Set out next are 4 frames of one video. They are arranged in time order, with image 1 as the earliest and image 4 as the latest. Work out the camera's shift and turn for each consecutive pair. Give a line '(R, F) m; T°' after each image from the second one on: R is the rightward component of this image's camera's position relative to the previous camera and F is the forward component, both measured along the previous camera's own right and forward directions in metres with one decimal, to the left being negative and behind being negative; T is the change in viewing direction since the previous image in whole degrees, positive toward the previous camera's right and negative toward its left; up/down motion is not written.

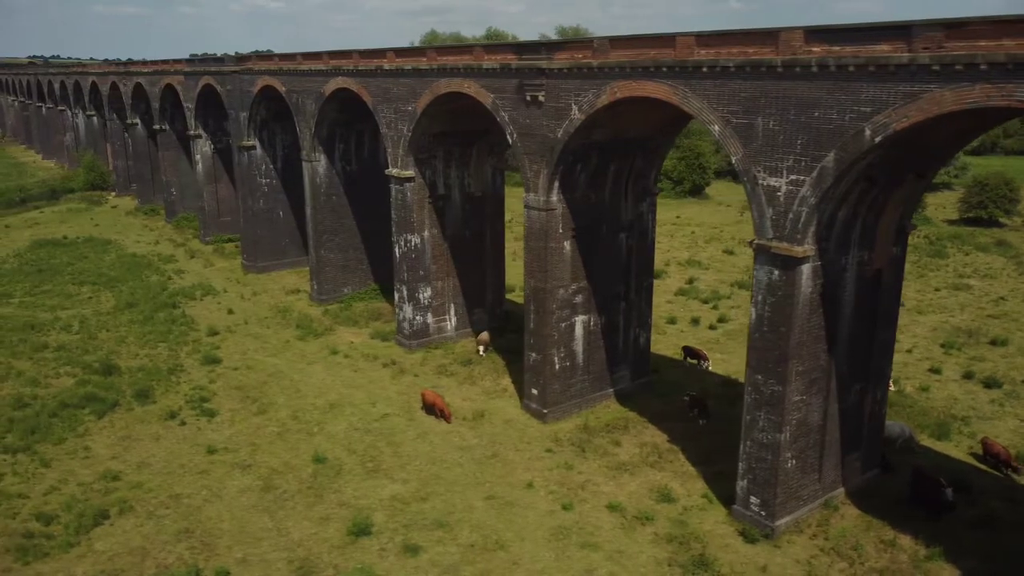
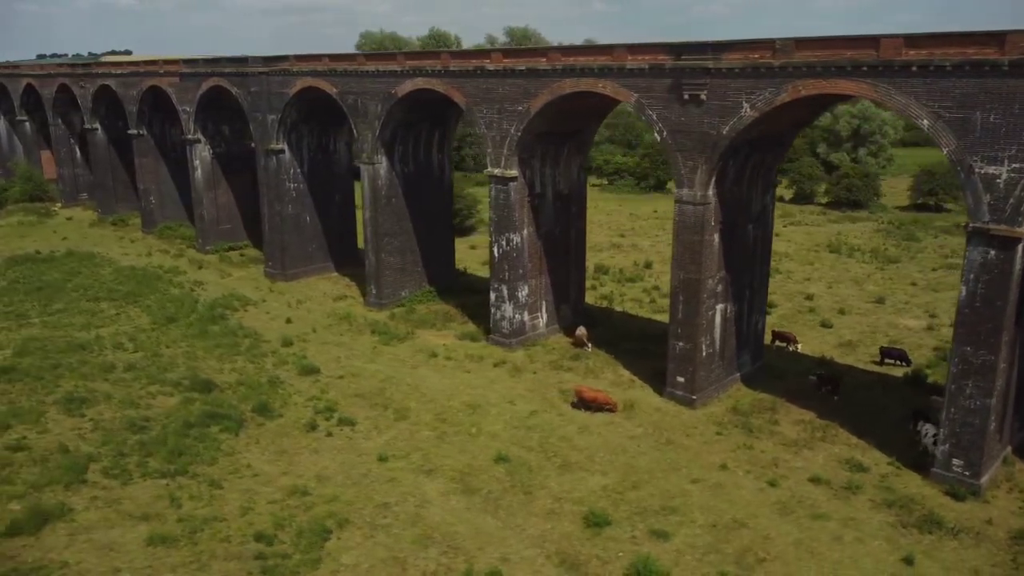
(-5.0, +0.1) m; +8°
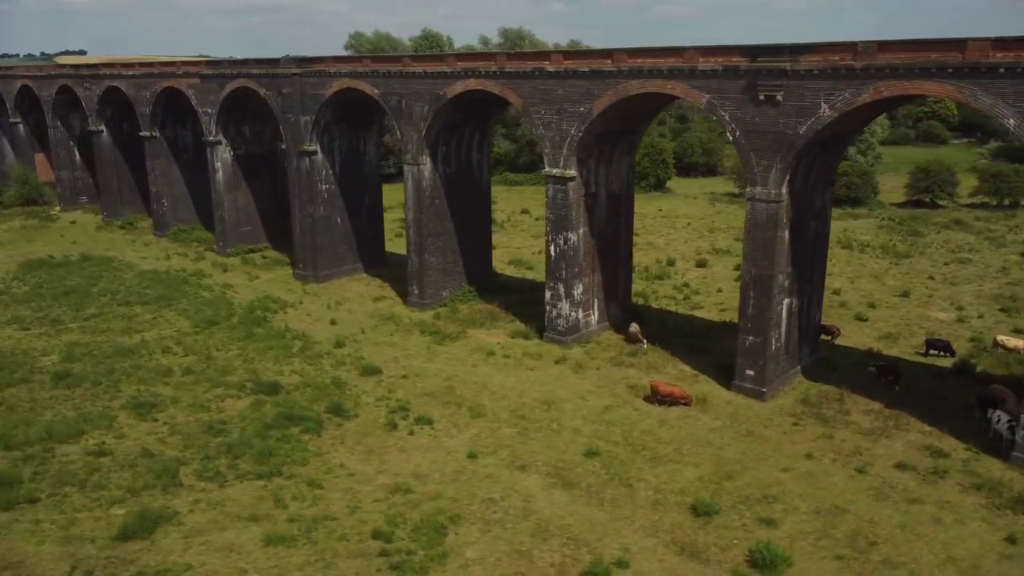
(-2.1, -0.2) m; +3°
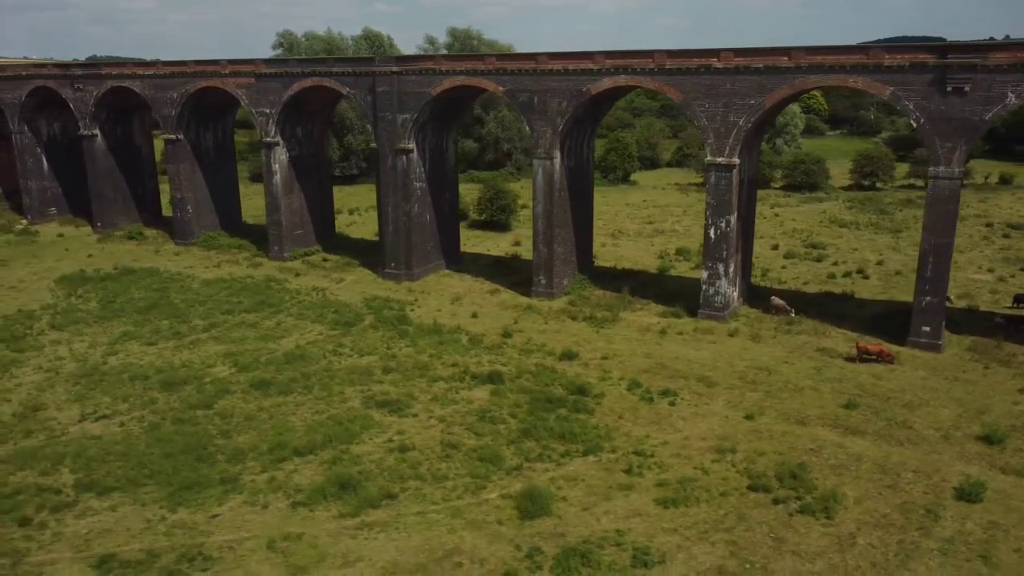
(-8.1, -0.1) m; +11°
